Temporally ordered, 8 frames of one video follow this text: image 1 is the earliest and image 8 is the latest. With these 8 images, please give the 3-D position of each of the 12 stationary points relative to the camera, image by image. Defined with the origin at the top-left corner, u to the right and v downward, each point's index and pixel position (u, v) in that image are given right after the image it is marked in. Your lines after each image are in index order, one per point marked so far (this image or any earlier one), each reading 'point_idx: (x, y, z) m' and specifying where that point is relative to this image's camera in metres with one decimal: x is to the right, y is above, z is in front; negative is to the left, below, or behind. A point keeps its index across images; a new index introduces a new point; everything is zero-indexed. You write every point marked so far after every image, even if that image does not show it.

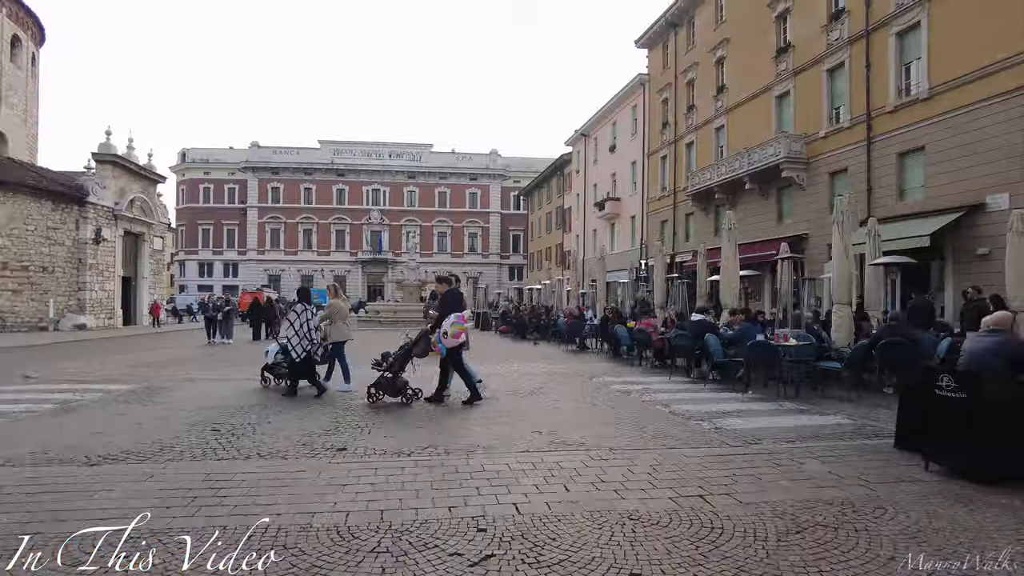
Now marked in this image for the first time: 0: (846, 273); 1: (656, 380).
0: (+6.2, +0.3, +12.4) m
1: (+2.7, -1.7, +12.4) m
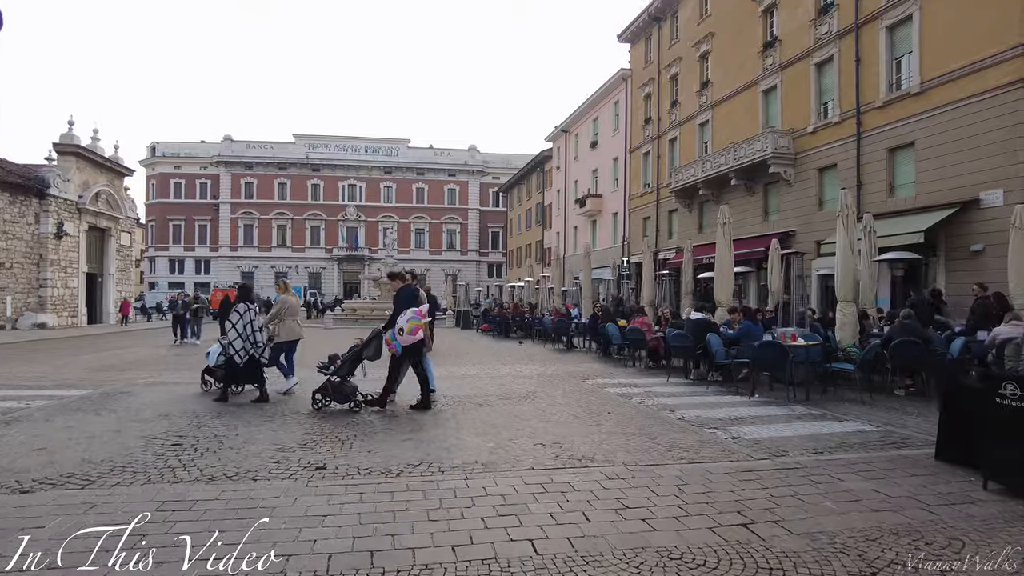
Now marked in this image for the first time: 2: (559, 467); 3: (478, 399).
0: (+6.0, +0.3, +11.9) m
1: (+2.5, -1.6, +11.7) m
2: (+0.4, -1.5, +5.7) m
3: (-0.5, -1.6, +9.3) m
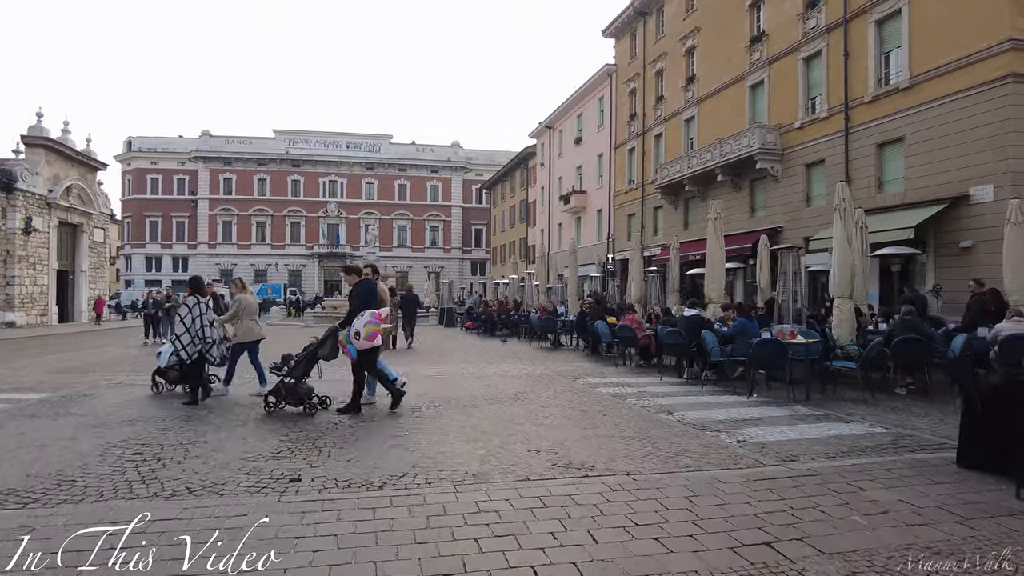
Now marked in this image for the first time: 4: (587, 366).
0: (+5.8, +0.4, +11.6) m
1: (+2.3, -1.6, +11.3) m
2: (+0.4, -1.5, +5.2) m
3: (-0.6, -1.5, +8.8) m
4: (+1.5, -1.6, +13.5) m
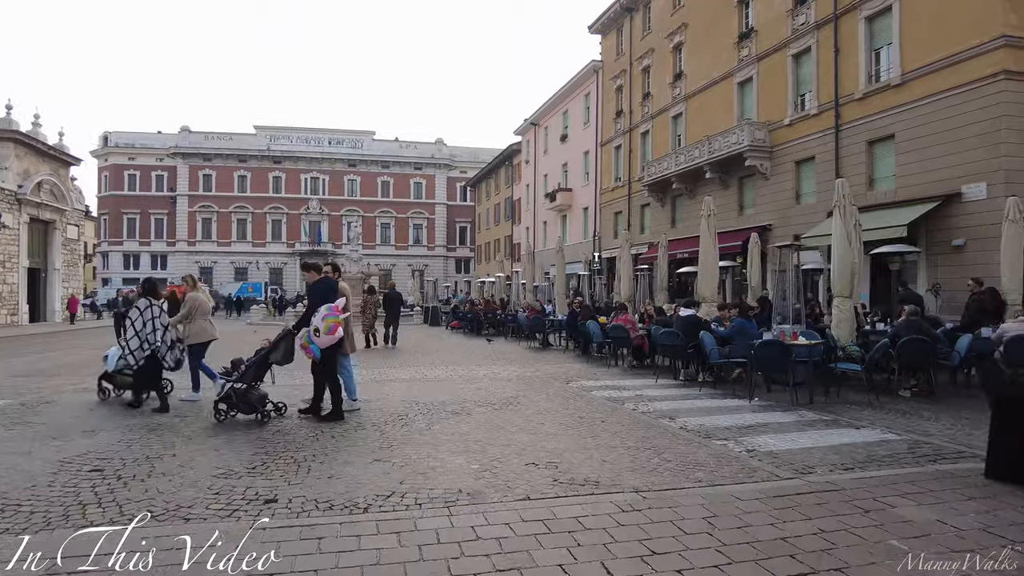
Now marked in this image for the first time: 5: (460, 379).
0: (+5.6, +0.4, +11.2) m
1: (+2.1, -1.6, +10.9) m
2: (+0.3, -1.5, +4.7) m
3: (-0.7, -1.5, +8.4) m
4: (+1.3, -1.5, +13.0) m
5: (-0.9, -1.5, +11.2) m
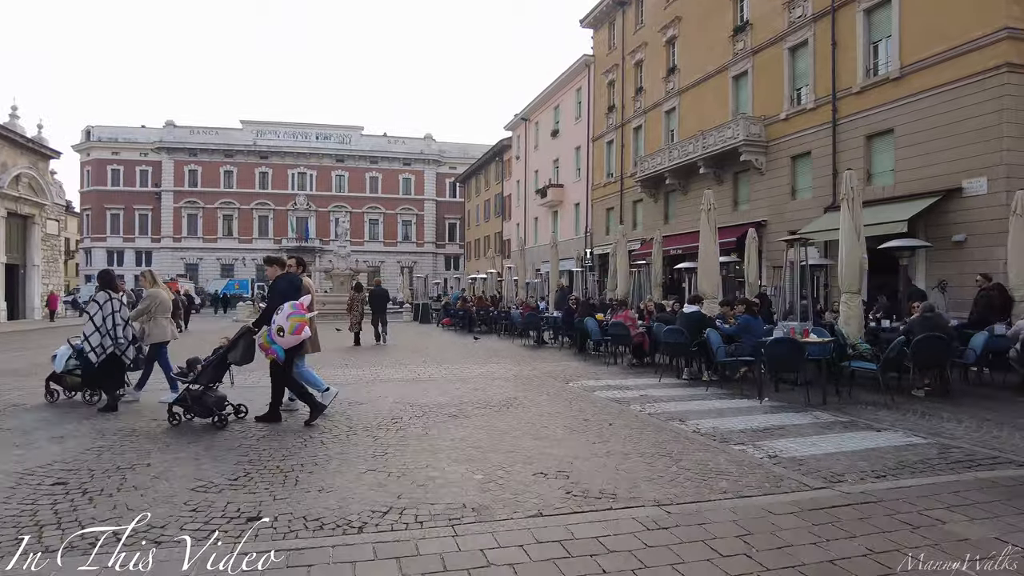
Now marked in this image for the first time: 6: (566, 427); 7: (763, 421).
0: (+5.6, +0.5, +10.9) m
1: (+2.1, -1.5, +10.5) m
2: (+0.4, -1.4, +4.3) m
3: (-0.7, -1.4, +7.9) m
4: (+1.2, -1.5, +12.6) m
5: (-0.9, -1.5, +10.7) m
6: (+0.6, -1.4, +6.9) m
7: (+2.8, -1.5, +7.4) m
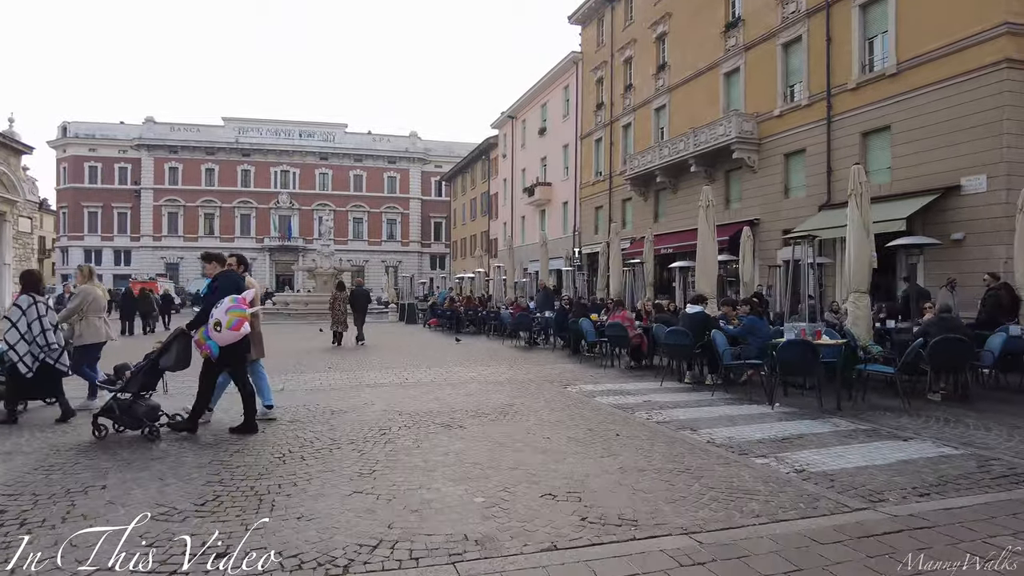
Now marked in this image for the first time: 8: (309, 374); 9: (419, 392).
0: (+5.5, +0.5, +10.4) m
1: (+2.0, -1.5, +10.0) m
2: (+0.5, -1.4, +3.7) m
3: (-0.7, -1.4, +7.3) m
4: (+1.1, -1.5, +12.1) m
5: (-1.0, -1.4, +10.1) m
6: (+0.6, -1.4, +6.3) m
7: (+2.8, -1.5, +6.9) m
8: (-3.5, -1.5, +11.3) m
9: (-1.3, -1.4, +9.2) m
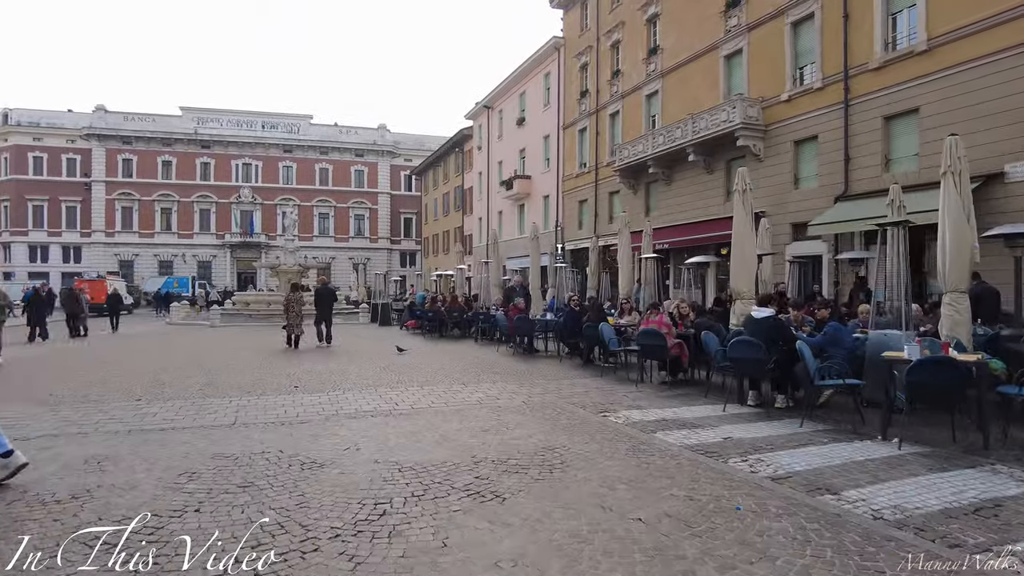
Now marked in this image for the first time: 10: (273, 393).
0: (+5.7, +0.5, +8.5) m
1: (+2.3, -1.5, +7.9) m
2: (+1.0, -1.4, +1.5) m
3: (-0.3, -1.4, +5.1) m
4: (+1.3, -1.4, +9.9) m
5: (-0.8, -1.4, +7.9) m
6: (+1.0, -1.4, +4.1) m
7: (+3.2, -1.5, +4.8) m
8: (-3.3, -1.4, +8.9) m
9: (-1.0, -1.4, +6.9) m
10: (-3.3, -1.4, +9.2) m
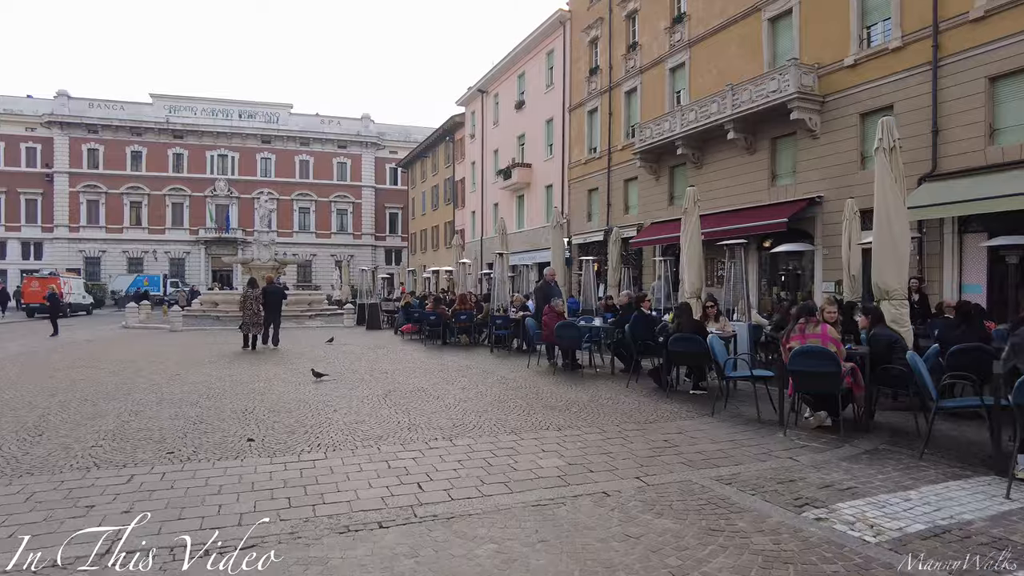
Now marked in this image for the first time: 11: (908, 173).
0: (+6.5, +0.6, +5.0) m
1: (+3.1, -1.4, +4.3) m
2: (+2.0, -1.4, -2.0) m
3: (+0.5, -1.4, +1.5) m
4: (+2.0, -1.4, +6.3) m
5: (+0.1, -1.4, +4.3) m
6: (+1.9, -1.4, +0.6) m
7: (+4.1, -1.4, +1.3) m
8: (-2.5, -1.4, +5.2) m
9: (-0.1, -1.4, +3.3) m
10: (-2.5, -1.4, +5.5) m
11: (+10.1, +2.9, +17.0) m
